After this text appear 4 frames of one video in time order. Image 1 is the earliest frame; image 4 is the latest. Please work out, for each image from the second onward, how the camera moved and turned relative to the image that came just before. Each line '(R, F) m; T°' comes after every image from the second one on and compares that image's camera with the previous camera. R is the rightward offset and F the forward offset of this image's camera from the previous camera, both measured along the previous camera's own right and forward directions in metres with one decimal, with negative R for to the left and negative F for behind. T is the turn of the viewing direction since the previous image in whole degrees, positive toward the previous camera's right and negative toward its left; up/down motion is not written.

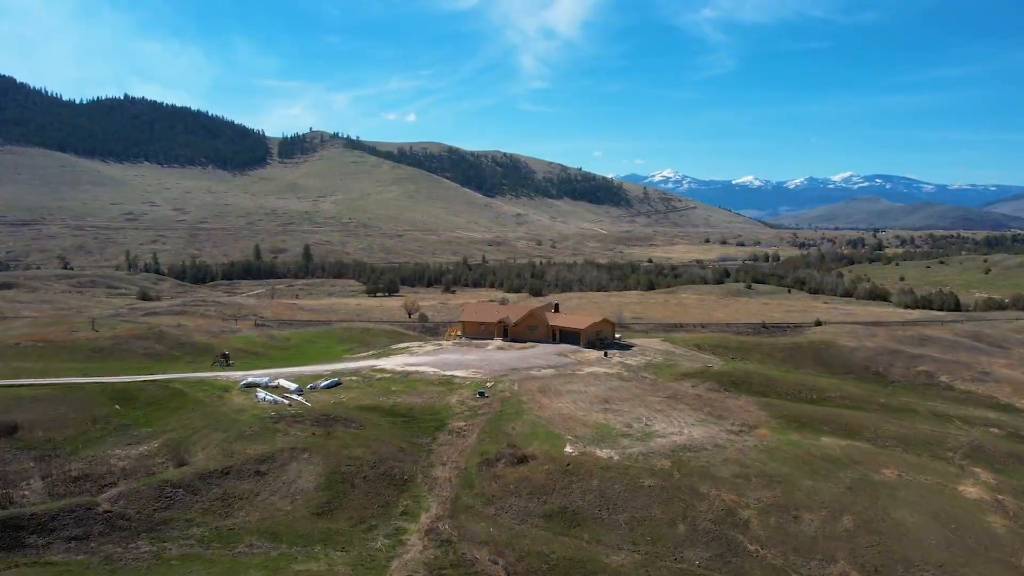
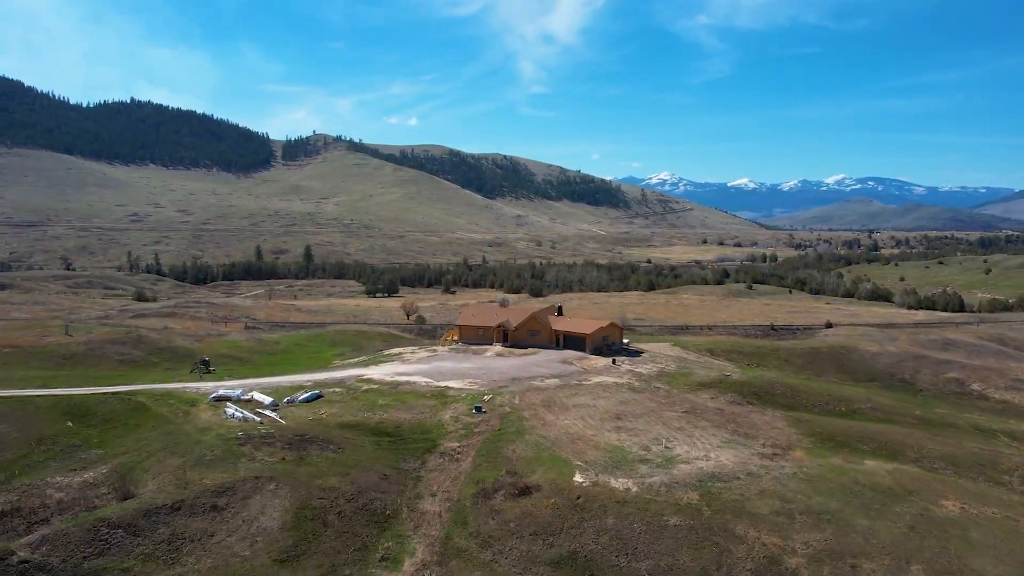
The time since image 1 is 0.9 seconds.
(0.0, +4.0) m; 0°
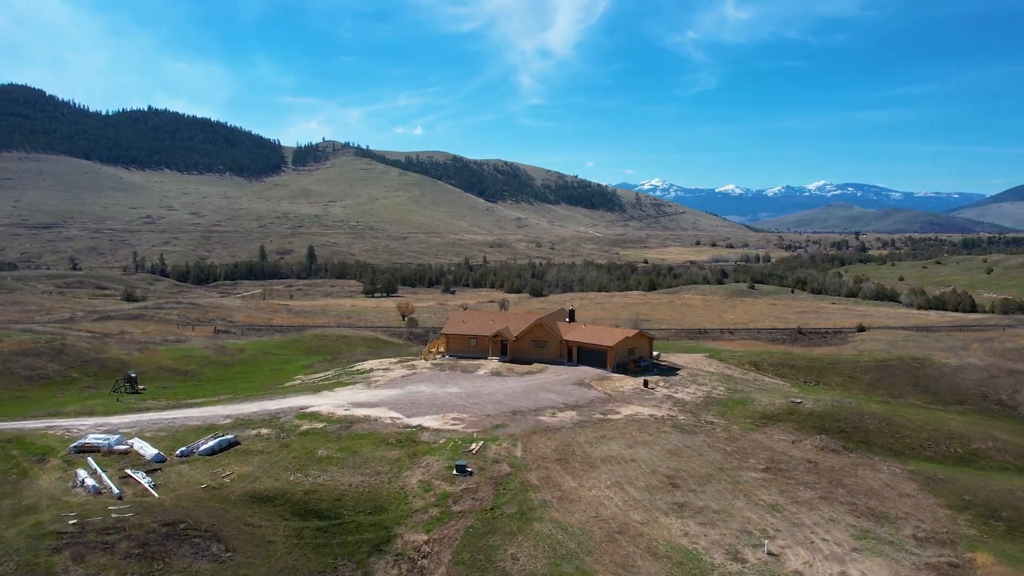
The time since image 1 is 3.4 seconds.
(0.0, +11.2) m; 0°
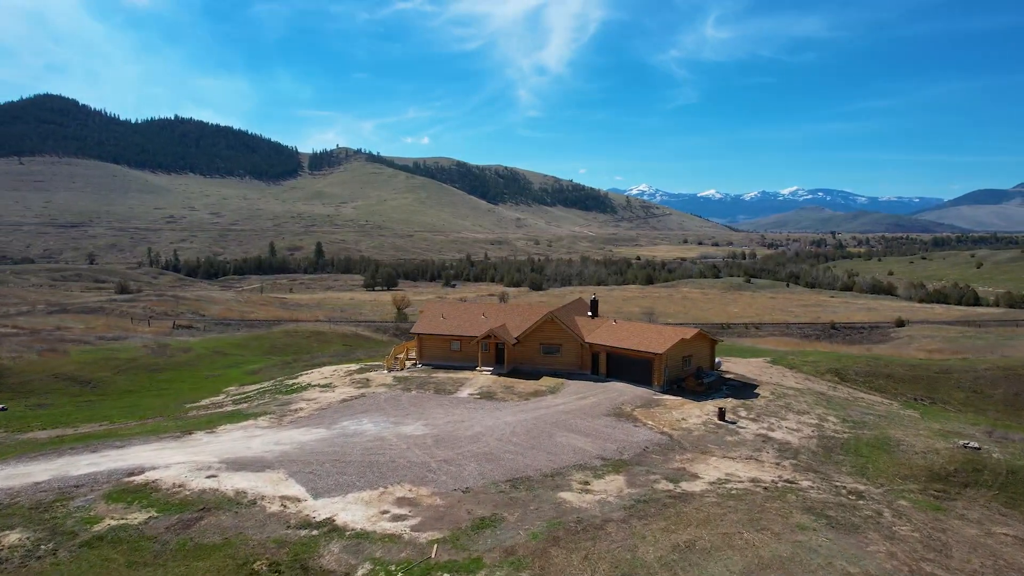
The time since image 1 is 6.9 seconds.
(+0.1, +13.3) m; 0°
